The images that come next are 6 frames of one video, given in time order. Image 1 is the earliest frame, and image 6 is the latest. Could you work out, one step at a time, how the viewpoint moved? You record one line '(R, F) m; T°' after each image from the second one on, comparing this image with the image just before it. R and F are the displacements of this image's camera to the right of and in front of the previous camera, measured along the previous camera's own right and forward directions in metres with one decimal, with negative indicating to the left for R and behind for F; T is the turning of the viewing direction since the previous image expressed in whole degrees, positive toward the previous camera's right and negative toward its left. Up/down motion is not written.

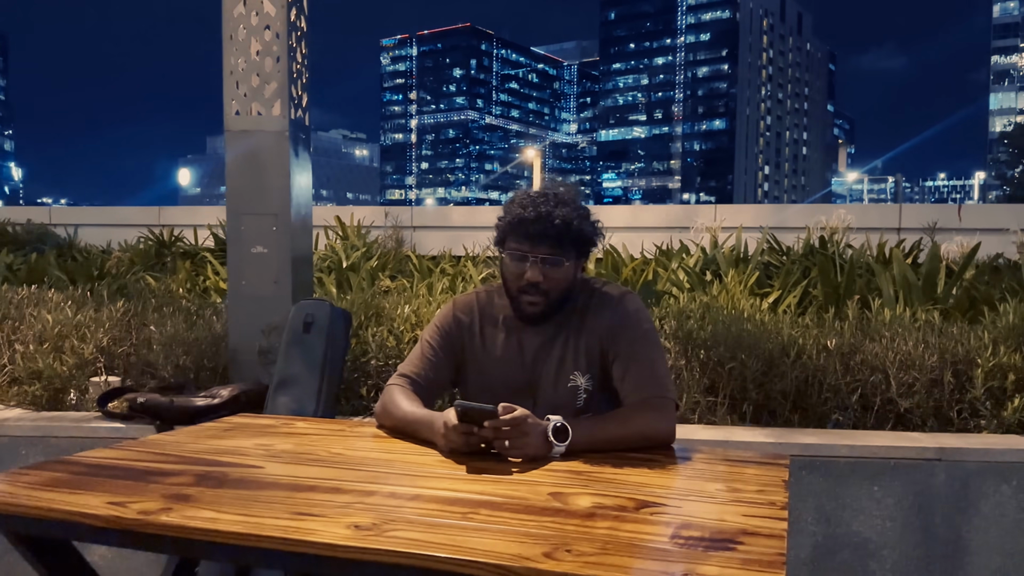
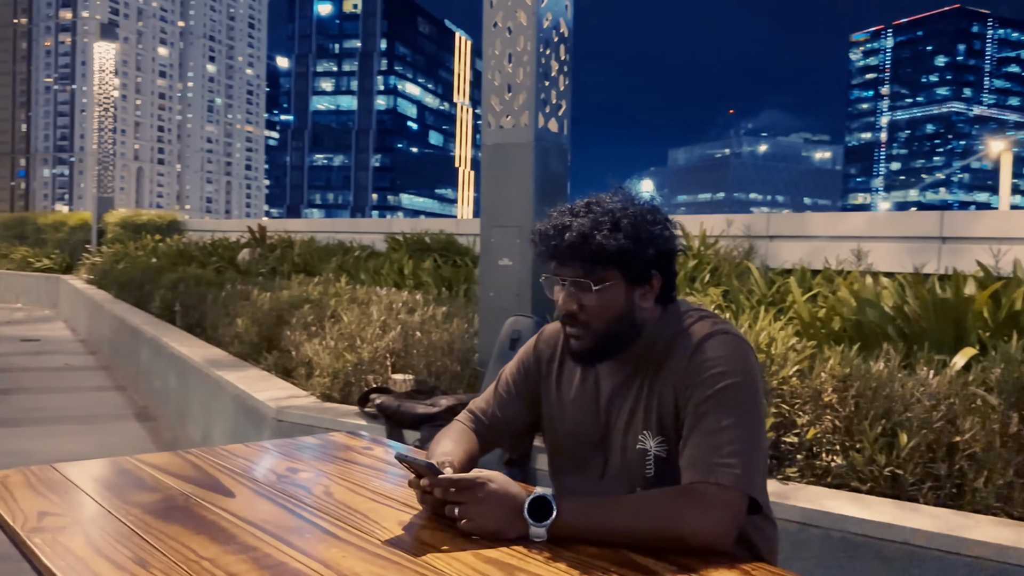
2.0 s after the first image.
(+0.8, +0.6) m; -30°
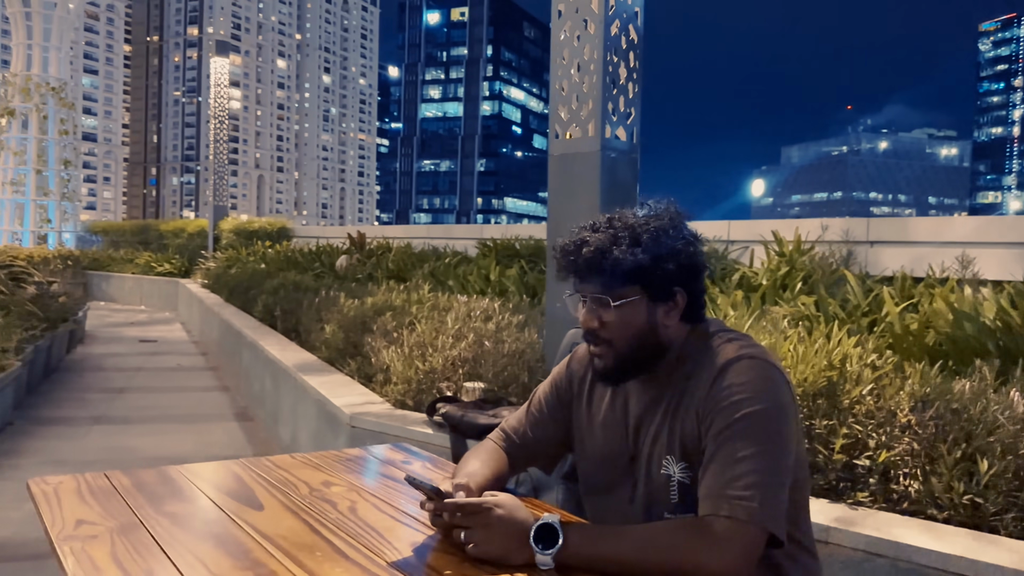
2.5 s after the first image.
(+0.2, 0.0) m; -7°
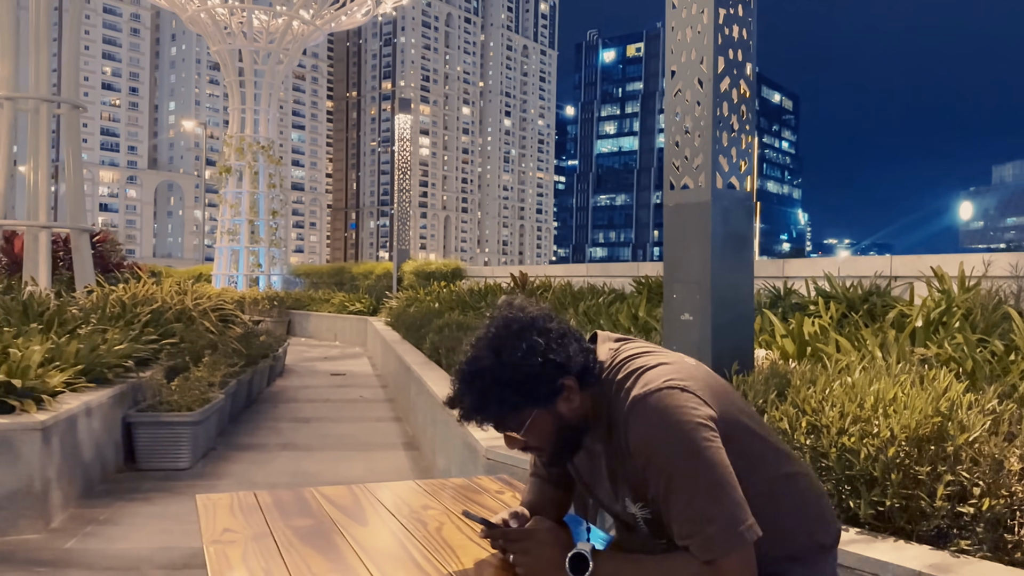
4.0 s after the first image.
(+0.3, -0.3) m; -12°
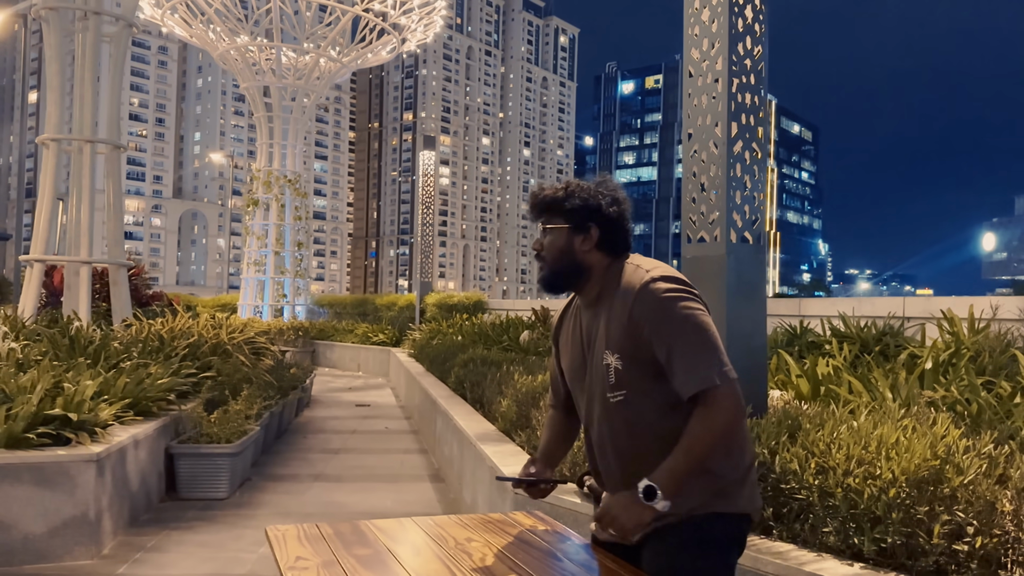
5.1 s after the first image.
(0.0, -0.3) m; -1°
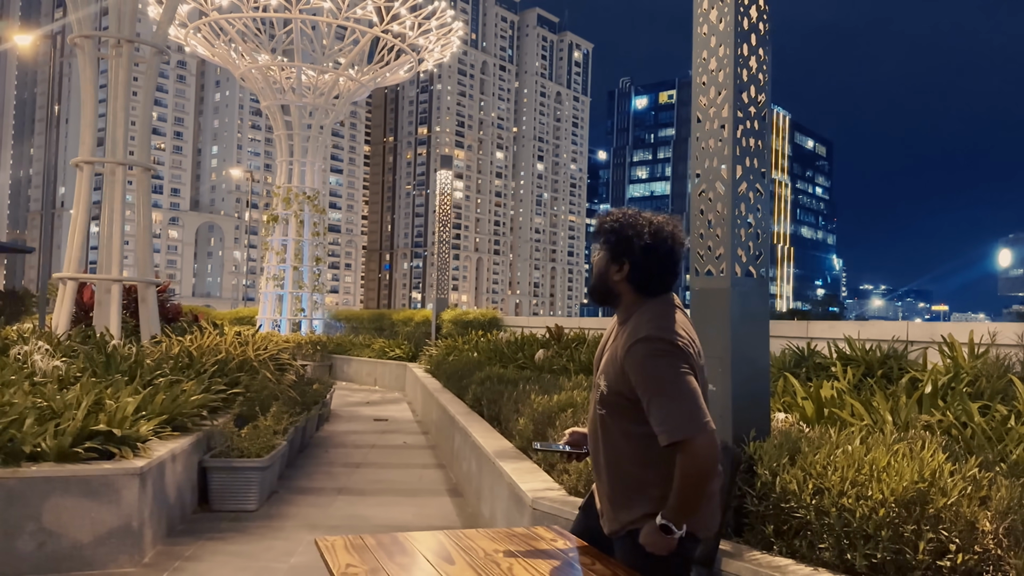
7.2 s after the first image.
(0.0, -0.3) m; -1°
